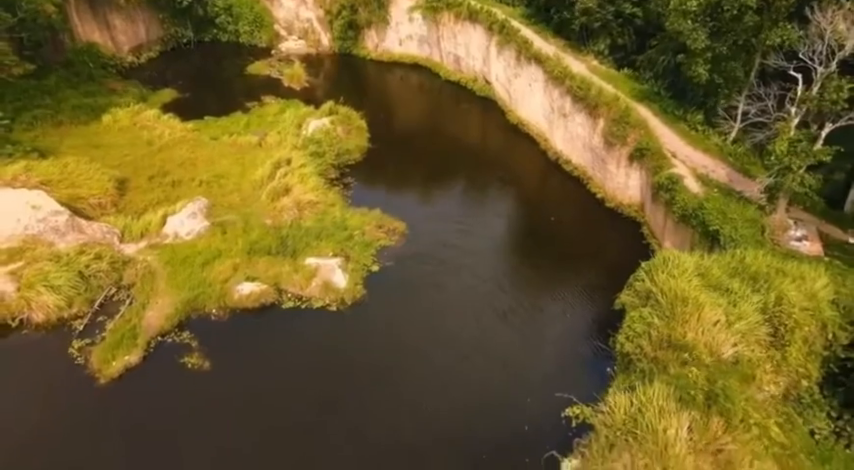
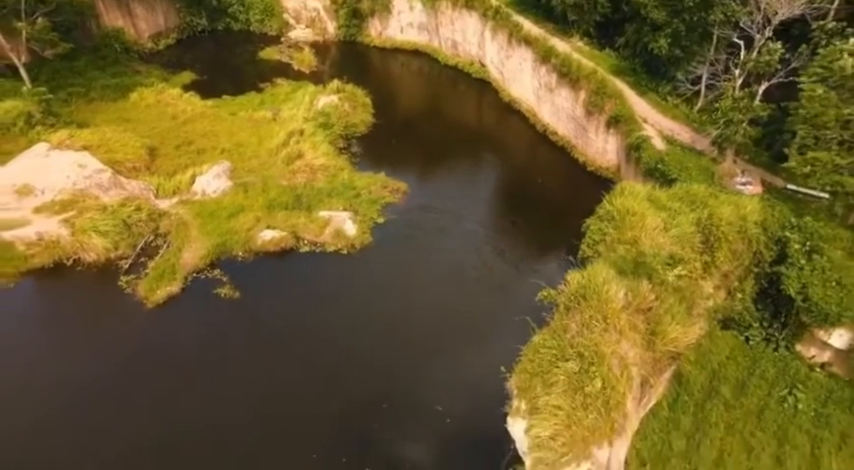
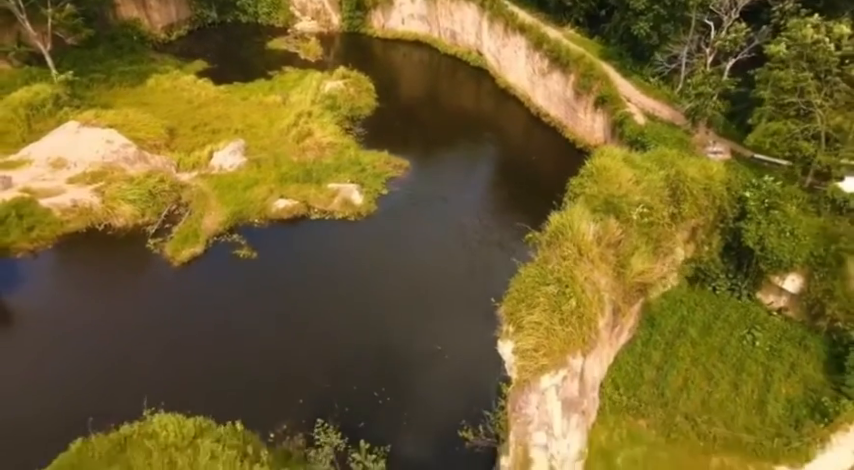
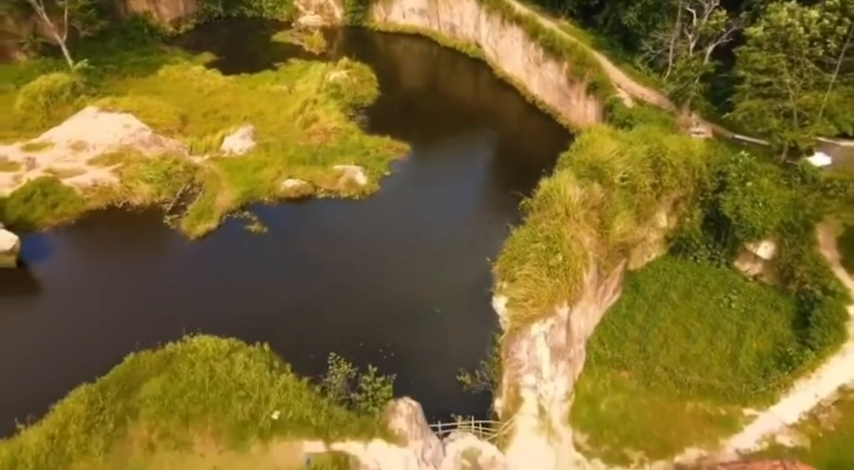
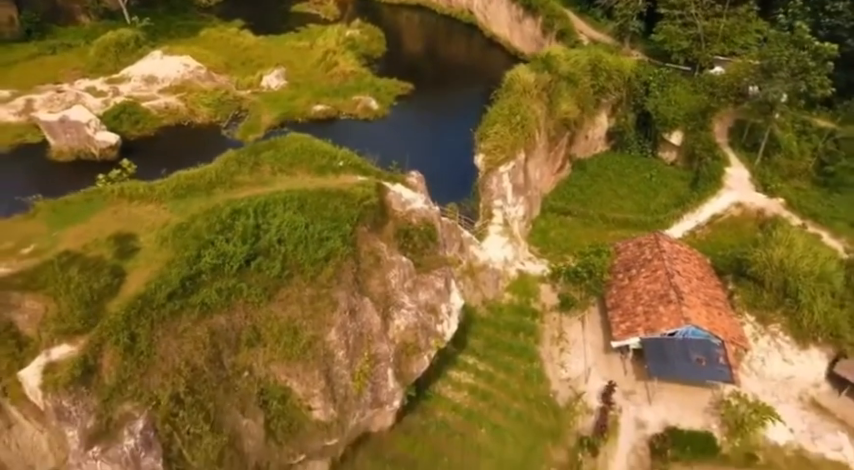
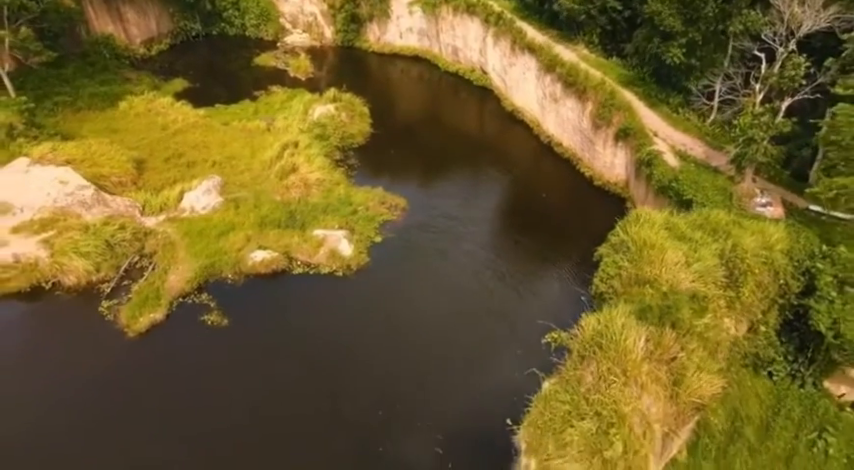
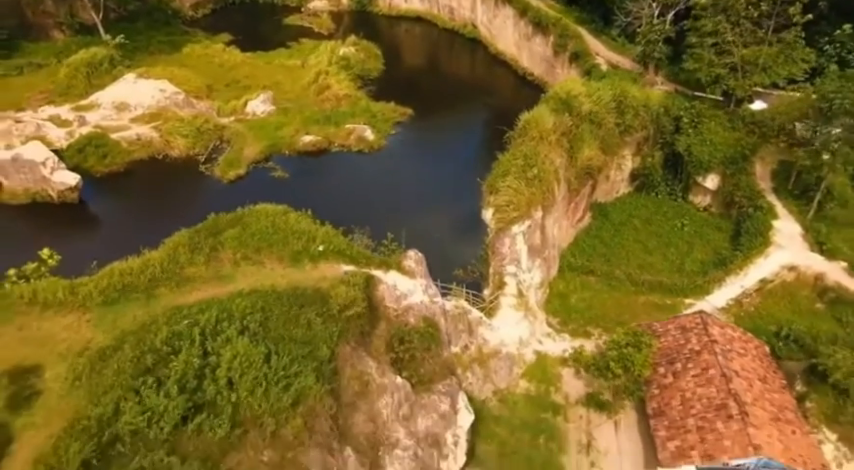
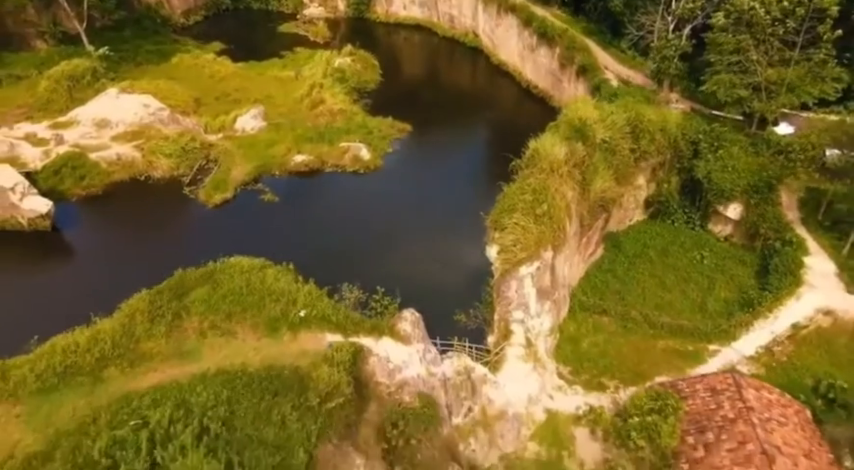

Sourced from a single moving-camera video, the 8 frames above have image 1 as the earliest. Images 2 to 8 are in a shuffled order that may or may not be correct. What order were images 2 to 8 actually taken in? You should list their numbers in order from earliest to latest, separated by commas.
6, 2, 3, 4, 8, 7, 5
